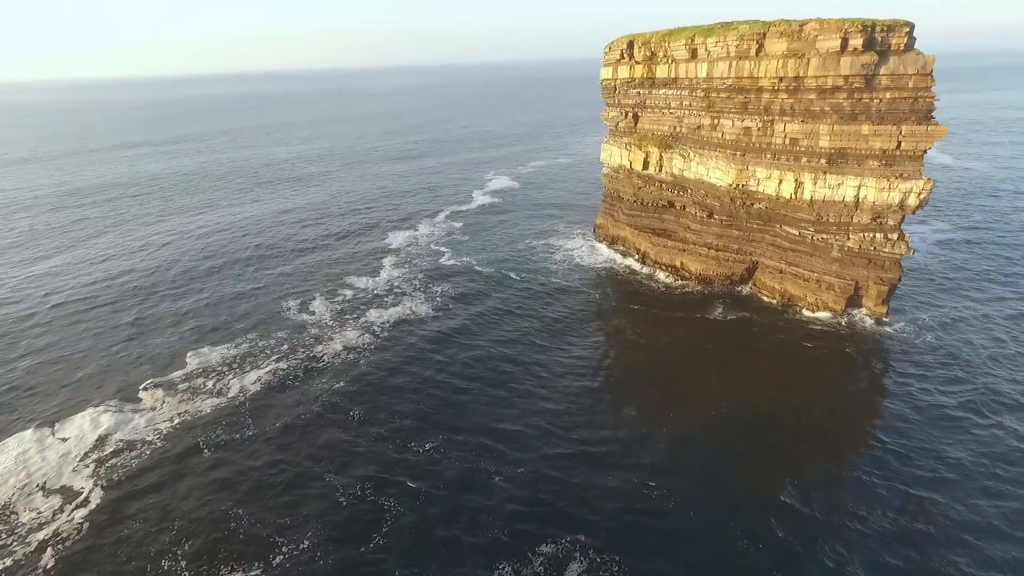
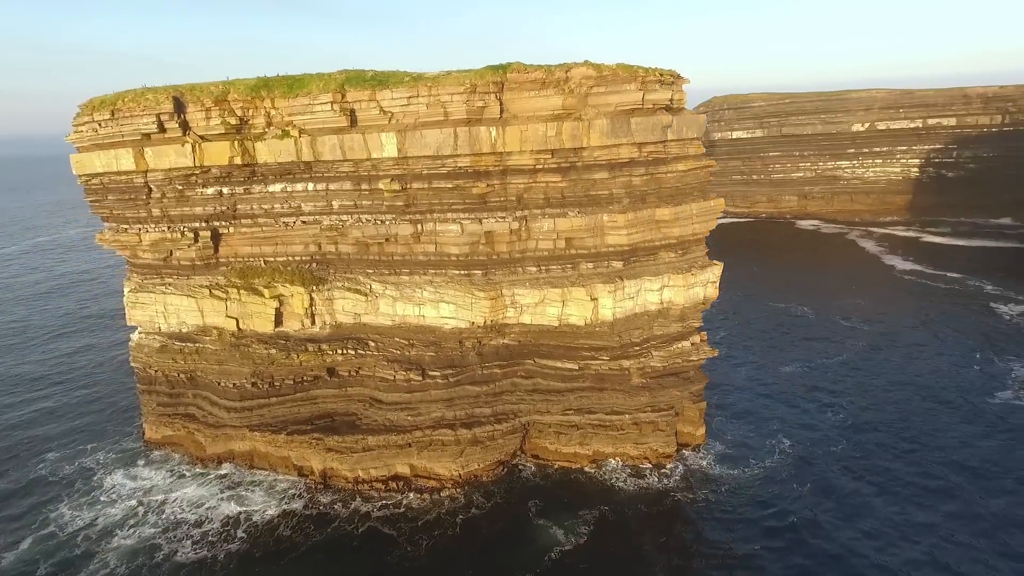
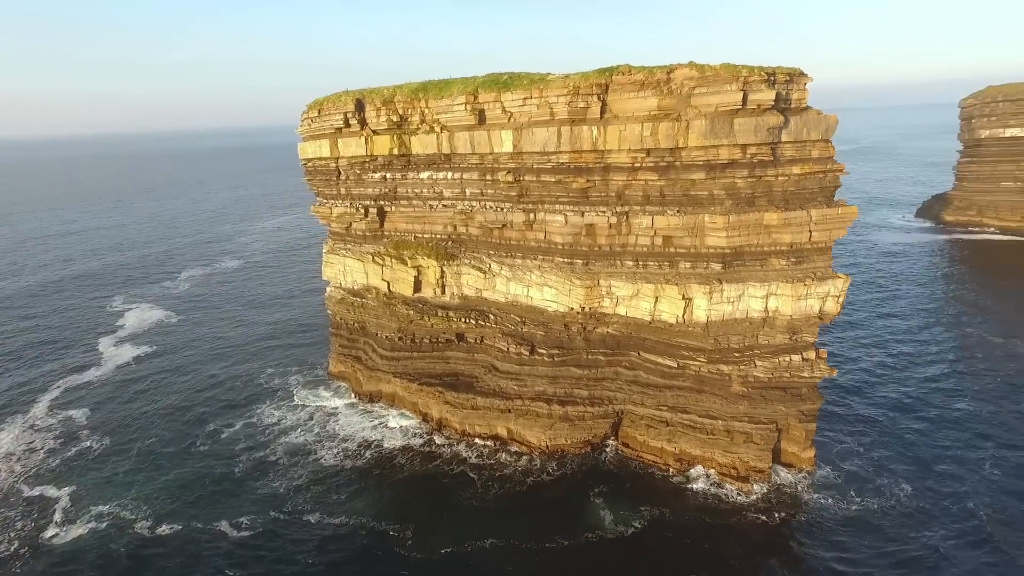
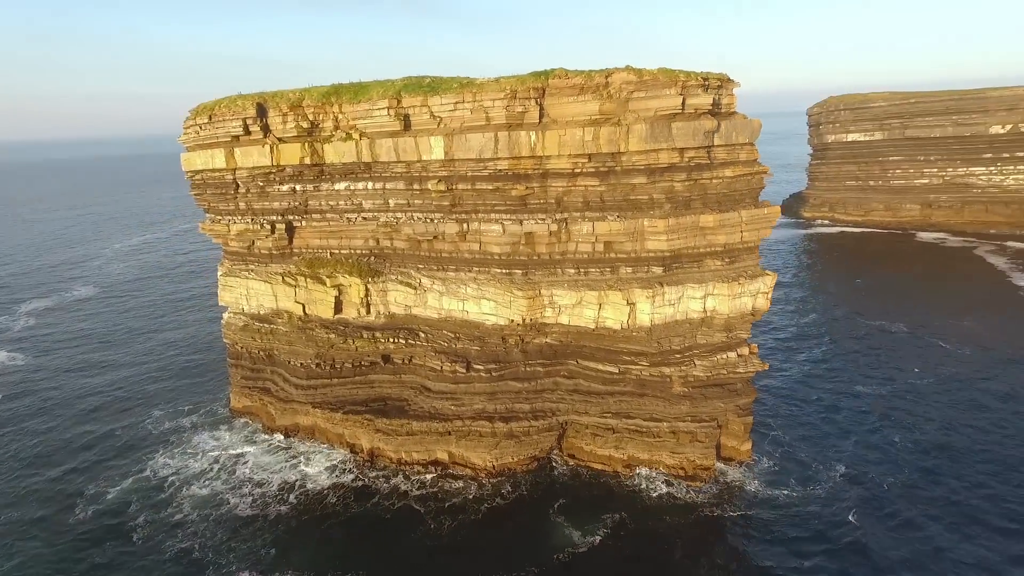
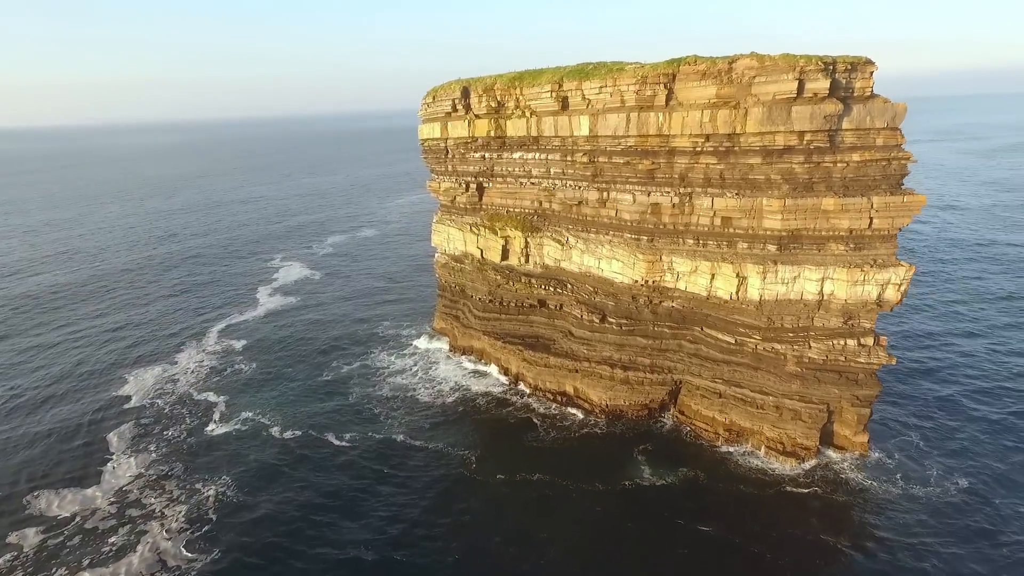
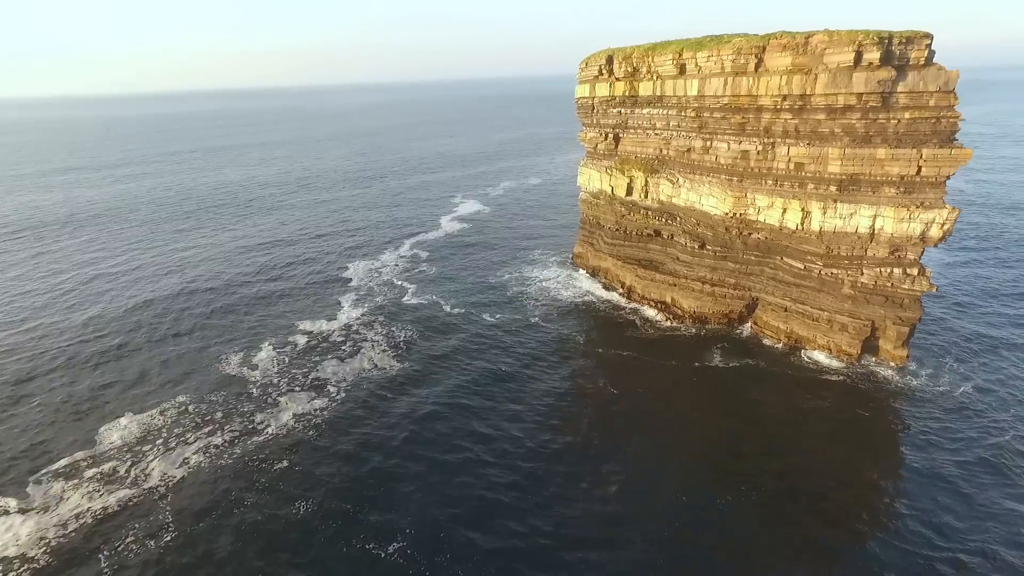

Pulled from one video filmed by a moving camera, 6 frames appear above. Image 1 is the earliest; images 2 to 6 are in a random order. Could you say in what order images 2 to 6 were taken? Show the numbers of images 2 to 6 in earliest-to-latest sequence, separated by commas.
6, 5, 3, 4, 2
